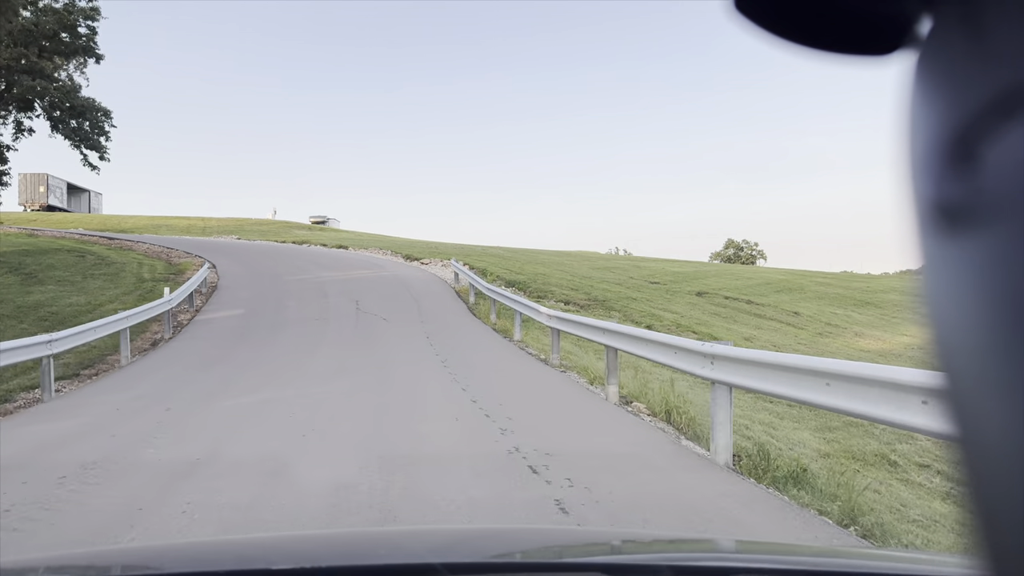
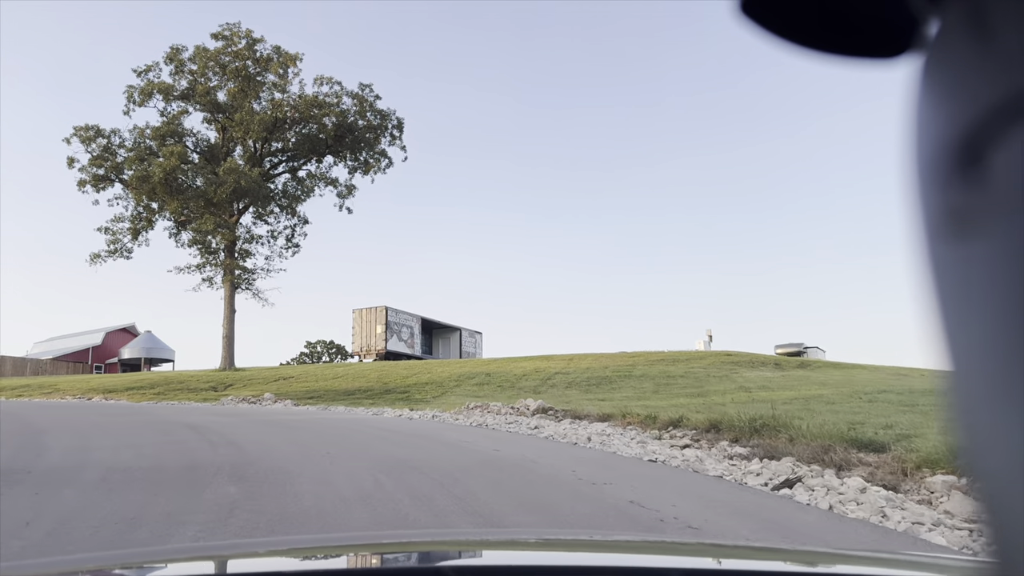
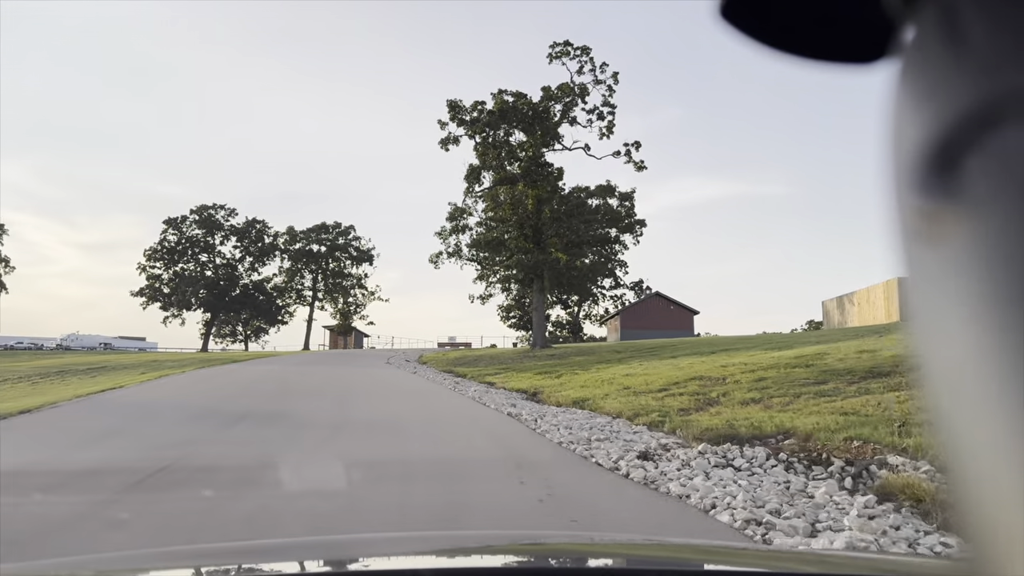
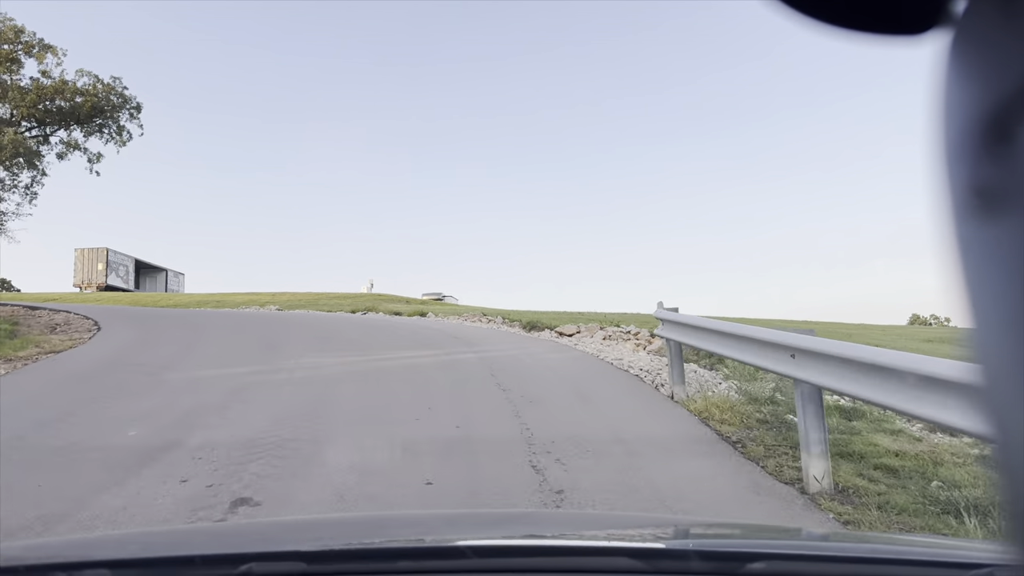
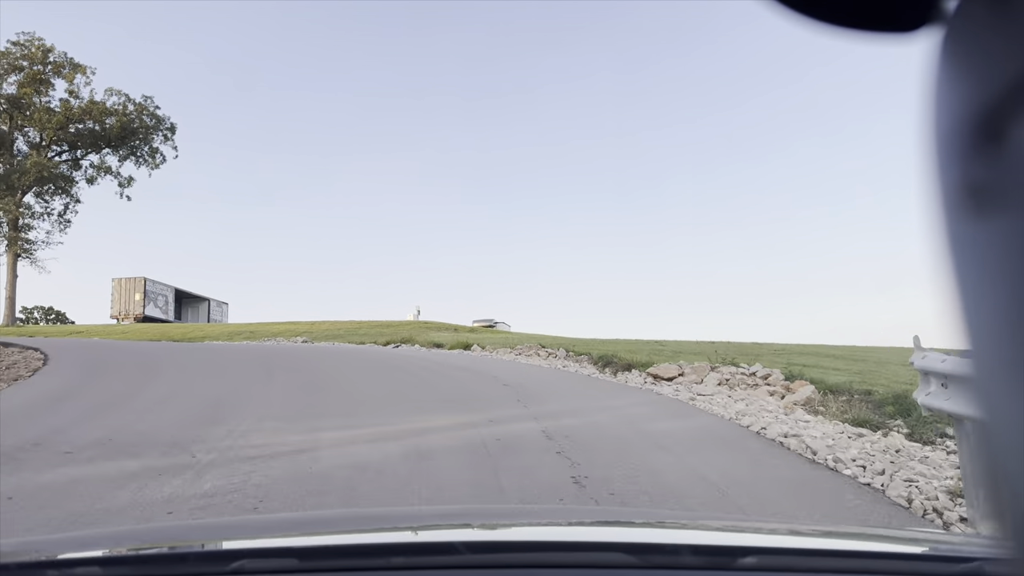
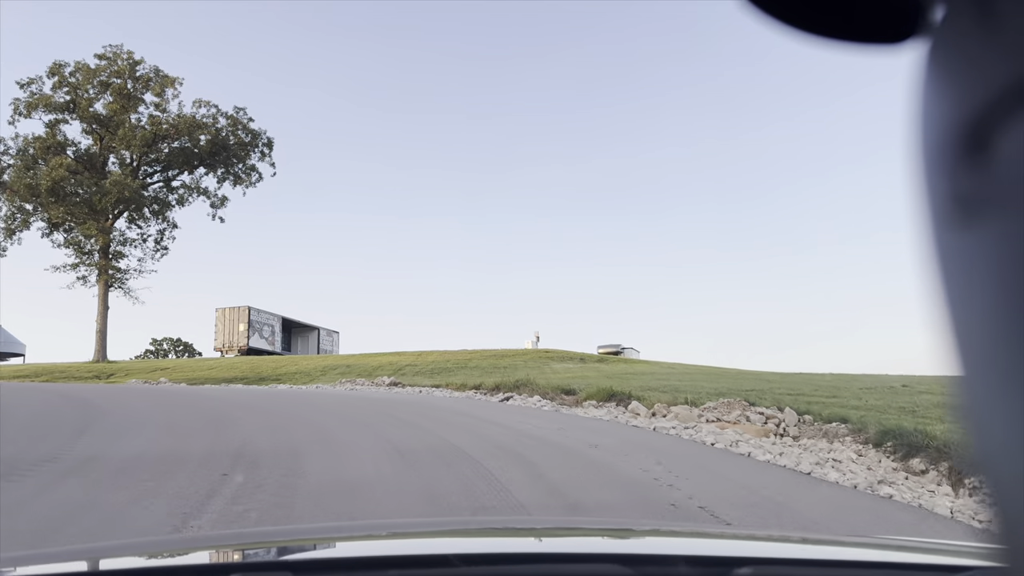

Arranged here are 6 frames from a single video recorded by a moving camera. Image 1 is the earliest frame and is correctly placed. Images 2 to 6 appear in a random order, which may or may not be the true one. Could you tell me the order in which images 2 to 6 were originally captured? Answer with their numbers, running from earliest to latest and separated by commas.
4, 5, 6, 2, 3
